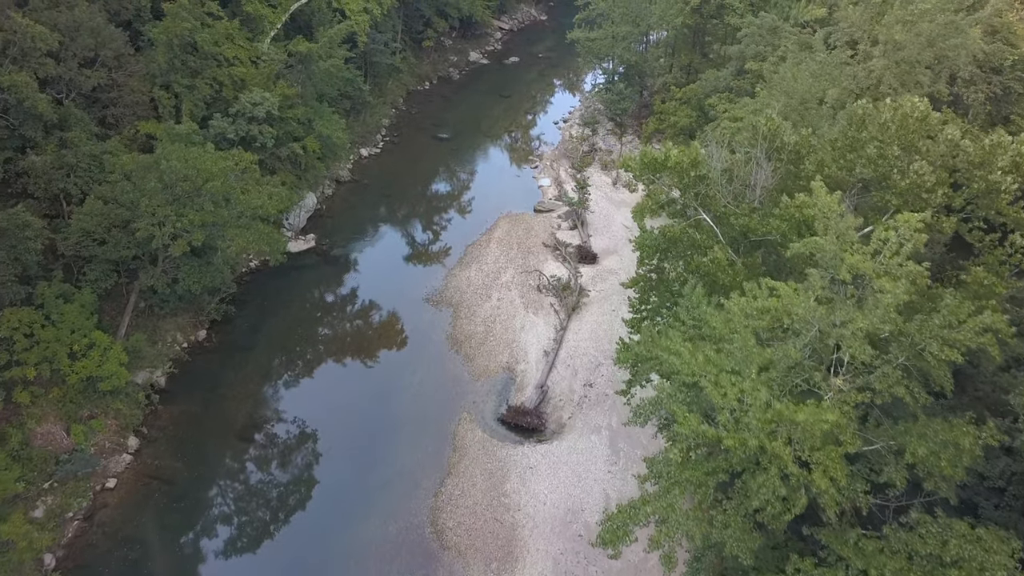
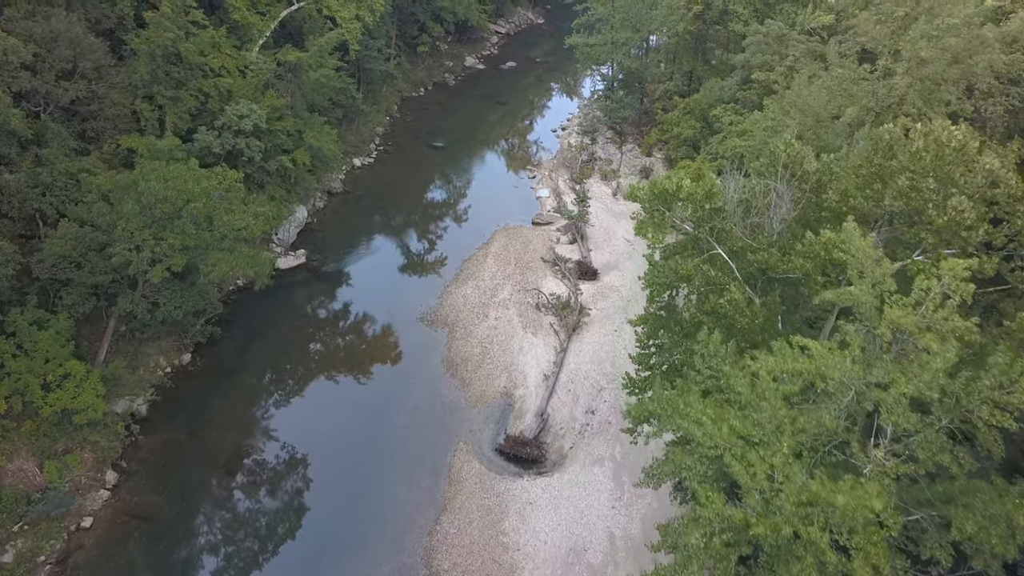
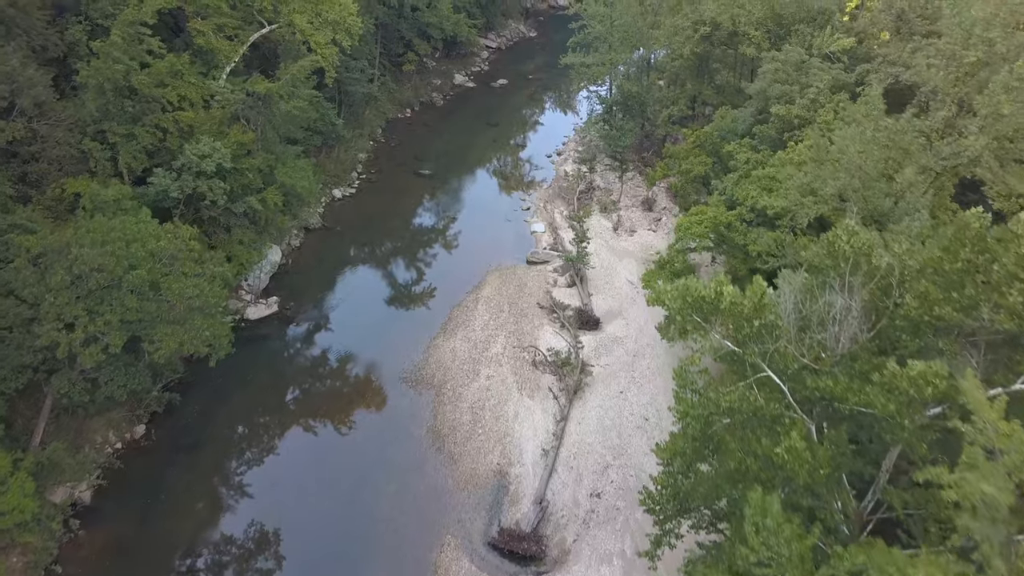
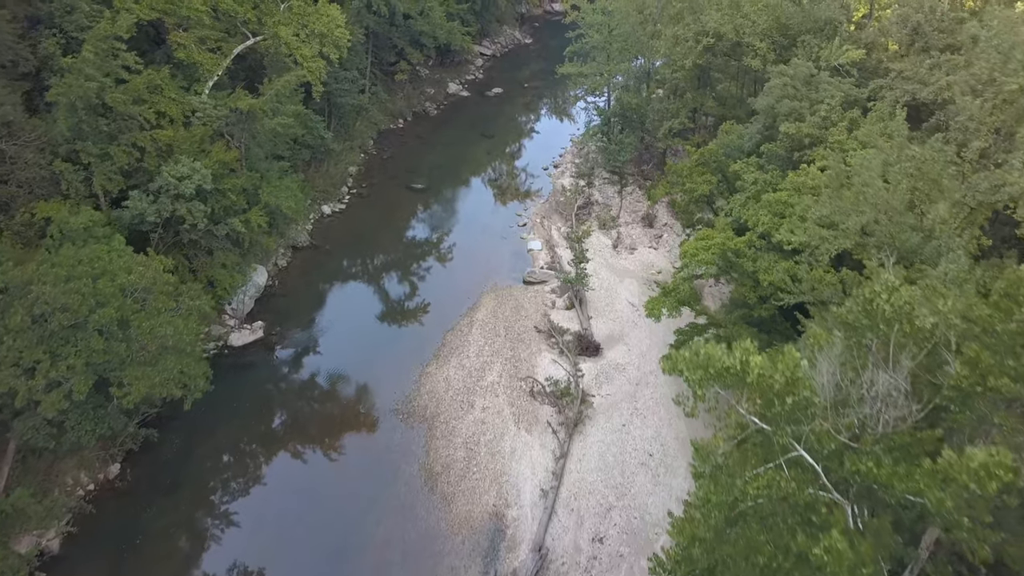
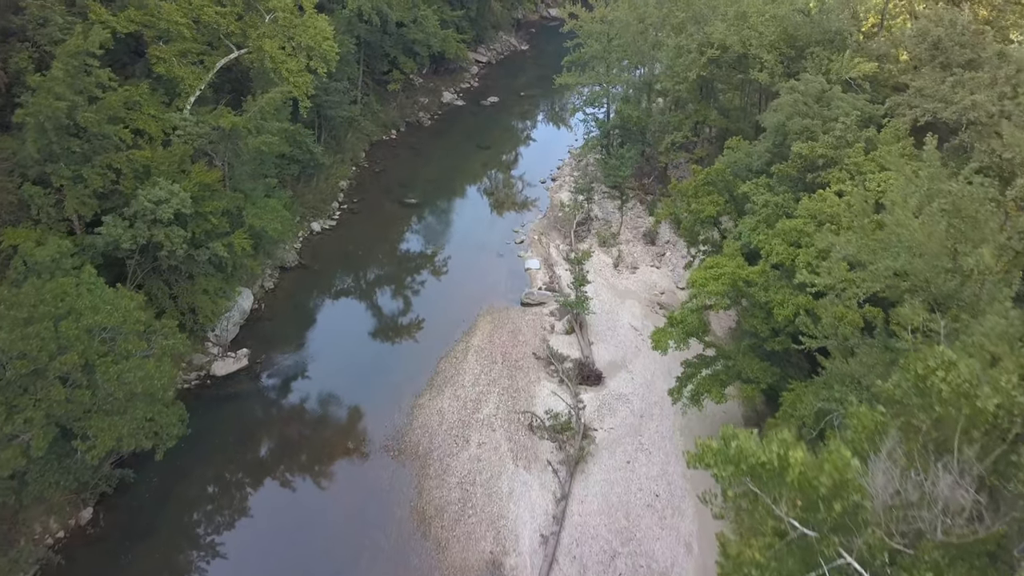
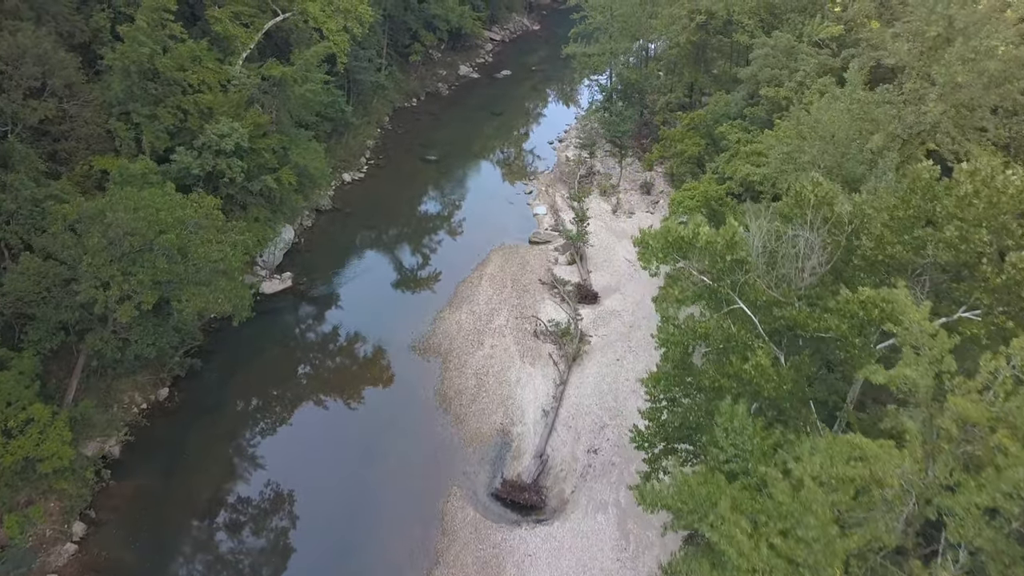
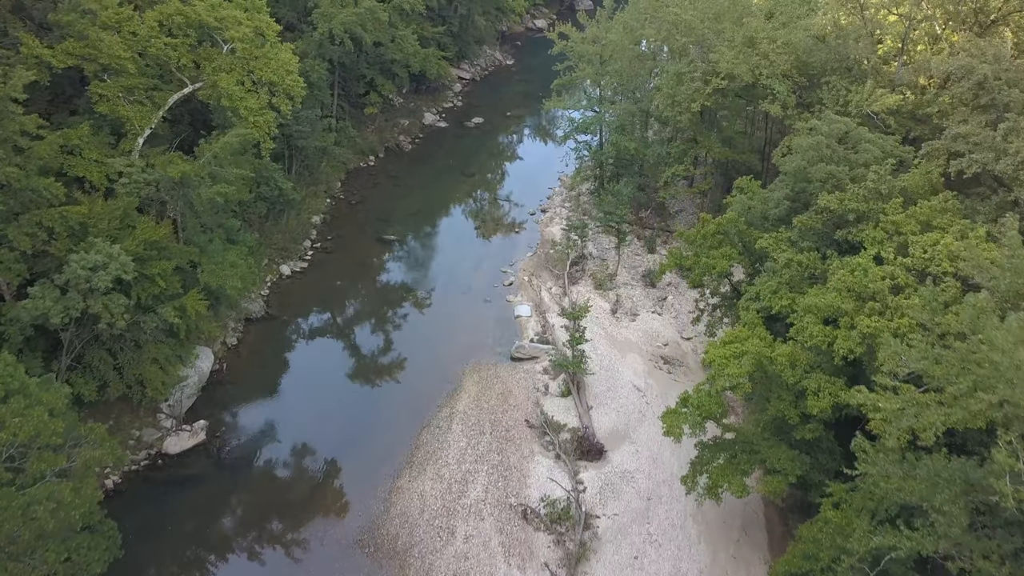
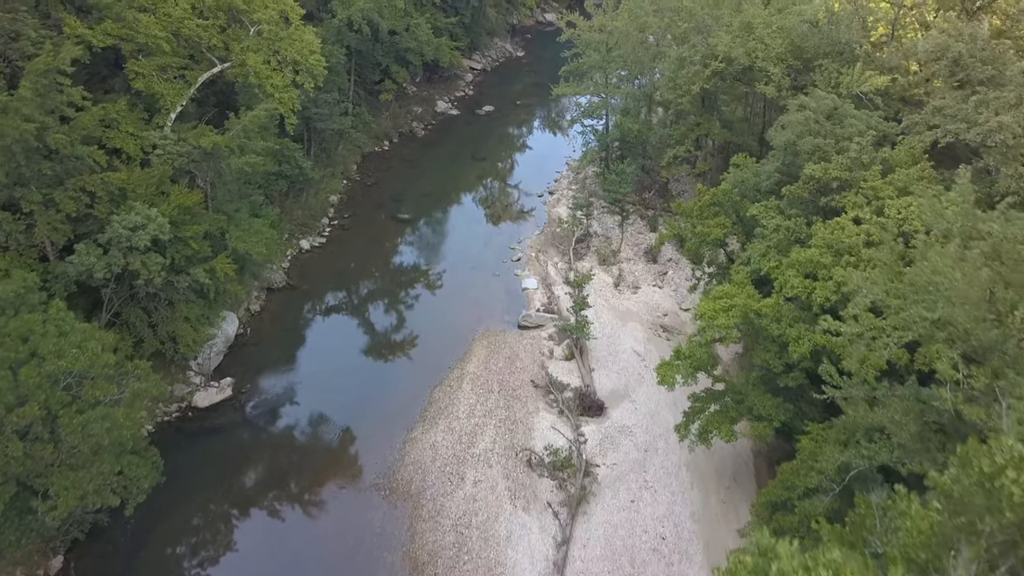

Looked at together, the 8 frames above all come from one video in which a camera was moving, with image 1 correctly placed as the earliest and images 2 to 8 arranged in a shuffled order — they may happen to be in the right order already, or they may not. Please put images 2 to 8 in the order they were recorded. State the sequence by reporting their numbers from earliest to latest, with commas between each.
2, 6, 3, 4, 5, 8, 7
